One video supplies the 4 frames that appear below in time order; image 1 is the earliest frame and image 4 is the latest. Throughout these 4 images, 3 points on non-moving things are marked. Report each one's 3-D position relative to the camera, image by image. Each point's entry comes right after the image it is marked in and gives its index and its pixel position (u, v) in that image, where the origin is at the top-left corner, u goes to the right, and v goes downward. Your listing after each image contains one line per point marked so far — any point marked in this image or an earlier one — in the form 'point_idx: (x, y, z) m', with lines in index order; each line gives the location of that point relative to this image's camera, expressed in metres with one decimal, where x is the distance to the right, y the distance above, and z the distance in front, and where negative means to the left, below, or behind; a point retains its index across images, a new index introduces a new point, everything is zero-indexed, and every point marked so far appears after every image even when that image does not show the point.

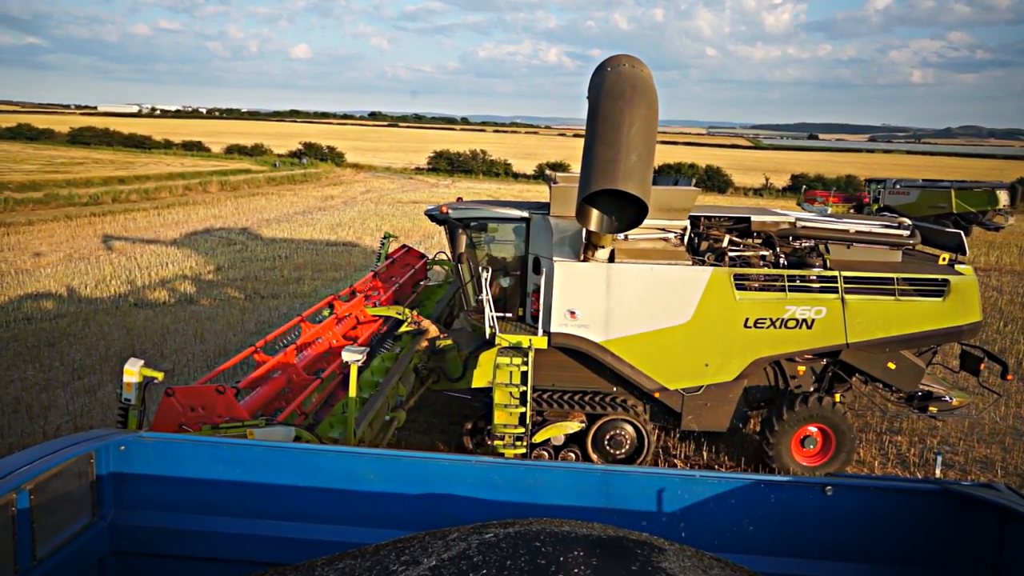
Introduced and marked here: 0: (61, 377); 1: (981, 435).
0: (-5.3, -1.0, +8.0) m
1: (+4.7, -1.5, +6.9) m
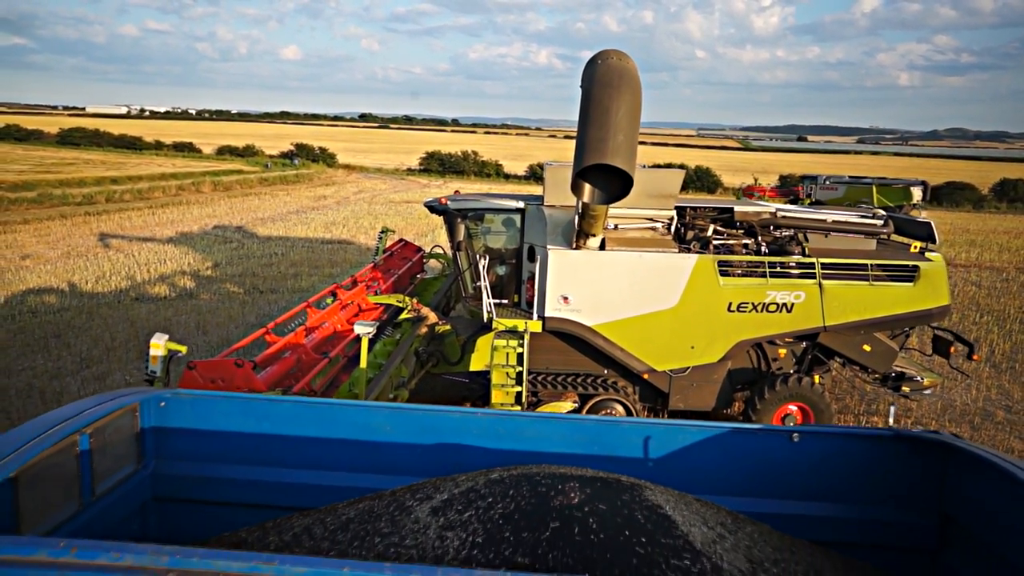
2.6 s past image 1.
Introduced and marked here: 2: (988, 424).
0: (-5.4, -0.9, +8.3) m
1: (+4.7, -1.3, +7.2) m
2: (+4.9, -1.4, +7.0) m
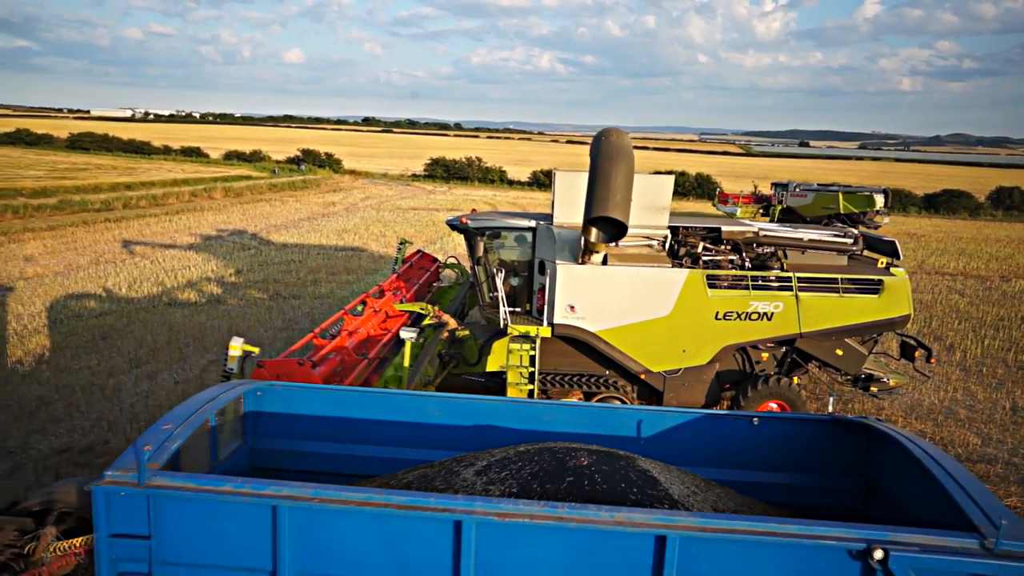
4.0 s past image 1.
0: (-5.2, -1.0, +9.1) m
1: (+4.8, -1.5, +8.1) m
2: (+5.0, -1.5, +7.8) m
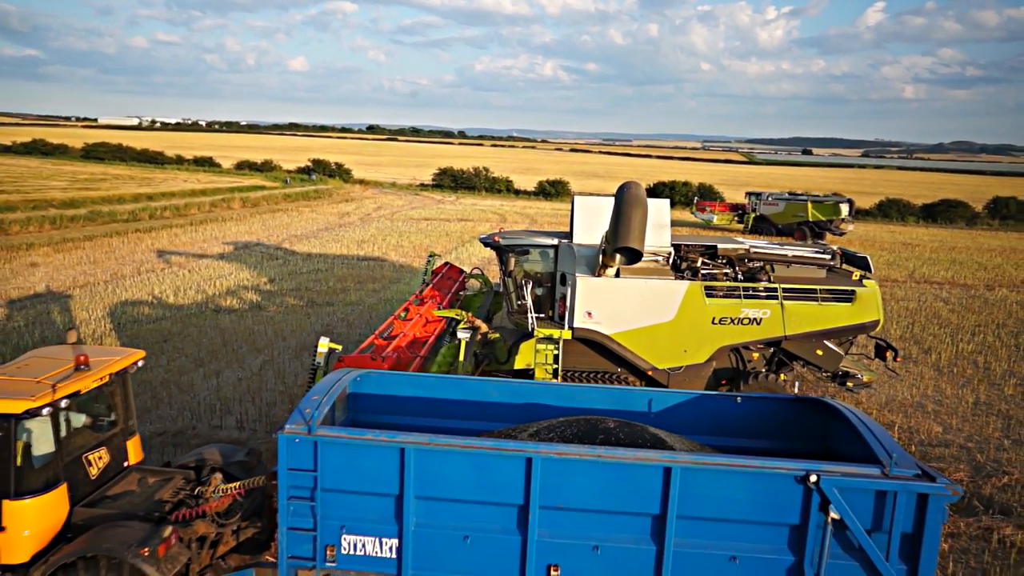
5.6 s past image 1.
0: (-4.9, -1.2, +10.3) m
1: (+5.1, -1.6, +9.2) m
2: (+5.4, -1.7, +9.0) m
